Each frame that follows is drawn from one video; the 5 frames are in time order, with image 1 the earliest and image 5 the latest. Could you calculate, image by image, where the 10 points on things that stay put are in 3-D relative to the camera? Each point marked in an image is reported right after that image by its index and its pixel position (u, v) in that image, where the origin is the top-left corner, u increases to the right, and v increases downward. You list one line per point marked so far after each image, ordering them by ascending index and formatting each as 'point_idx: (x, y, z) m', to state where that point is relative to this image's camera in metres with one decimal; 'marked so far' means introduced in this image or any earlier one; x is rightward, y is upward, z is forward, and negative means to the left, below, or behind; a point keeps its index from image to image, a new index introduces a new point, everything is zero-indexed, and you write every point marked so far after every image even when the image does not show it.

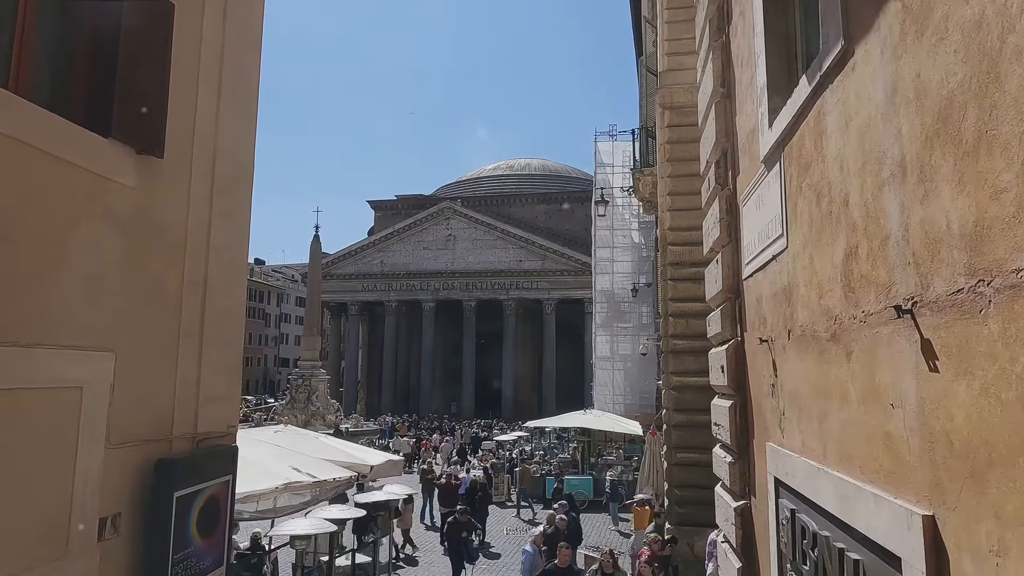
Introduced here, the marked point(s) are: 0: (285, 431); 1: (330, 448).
0: (-2.5, -1.5, +7.6) m
1: (-1.9, -1.7, +7.3) m
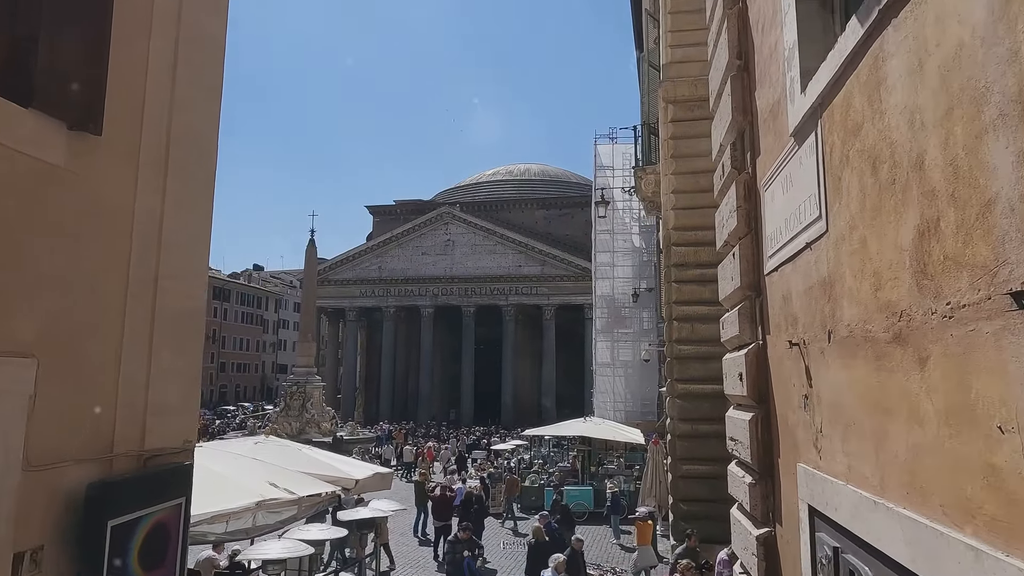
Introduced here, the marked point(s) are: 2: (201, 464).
0: (-2.5, -1.6, +7.1) m
1: (-1.9, -1.7, +6.8) m
2: (-2.5, -1.4, +5.6) m
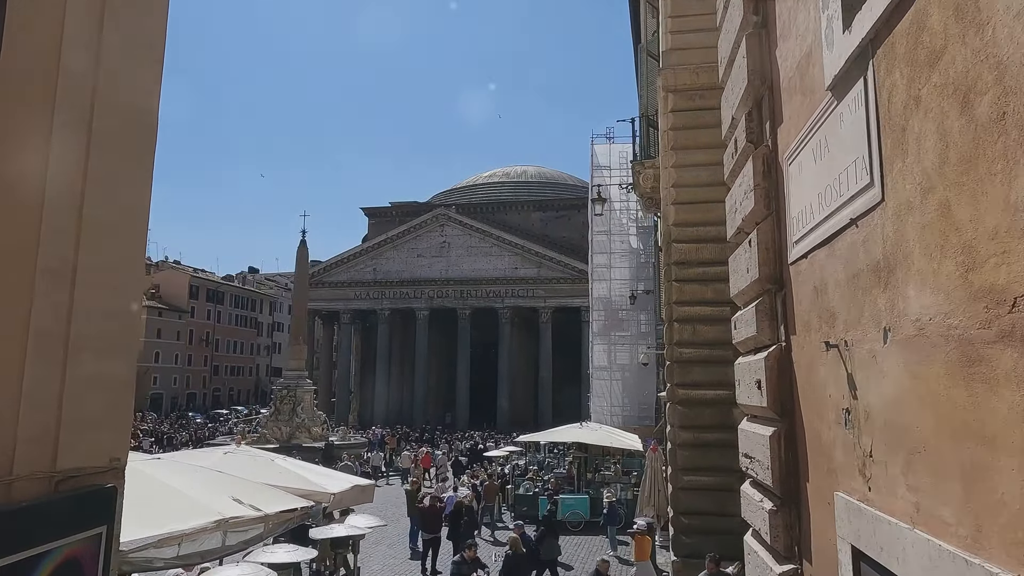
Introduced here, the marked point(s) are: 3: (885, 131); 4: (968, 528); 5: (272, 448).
0: (-2.6, -1.6, +6.6) m
1: (-2.0, -1.7, +6.3) m
2: (-2.6, -1.4, +5.1) m
3: (+0.9, +0.4, +1.7) m
4: (+0.9, -0.5, +1.4) m
5: (-6.8, -4.5, +19.9) m
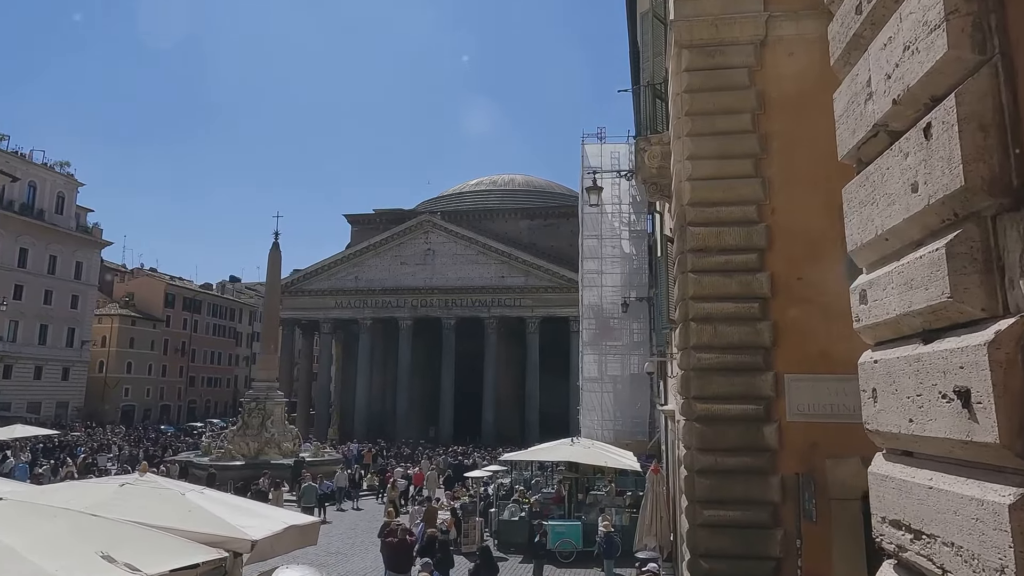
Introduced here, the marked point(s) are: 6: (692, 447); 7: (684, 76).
0: (-2.8, -1.4, +5.1) m
1: (-2.2, -1.5, +4.8) m
2: (-2.7, -1.2, +3.6) m
3: (+0.9, +0.6, +0.3) m
4: (+0.8, -0.3, -0.1) m
5: (-7.2, -4.6, +18.2) m
6: (+1.7, -1.5, +6.4) m
7: (+1.7, +2.1, +7.0) m
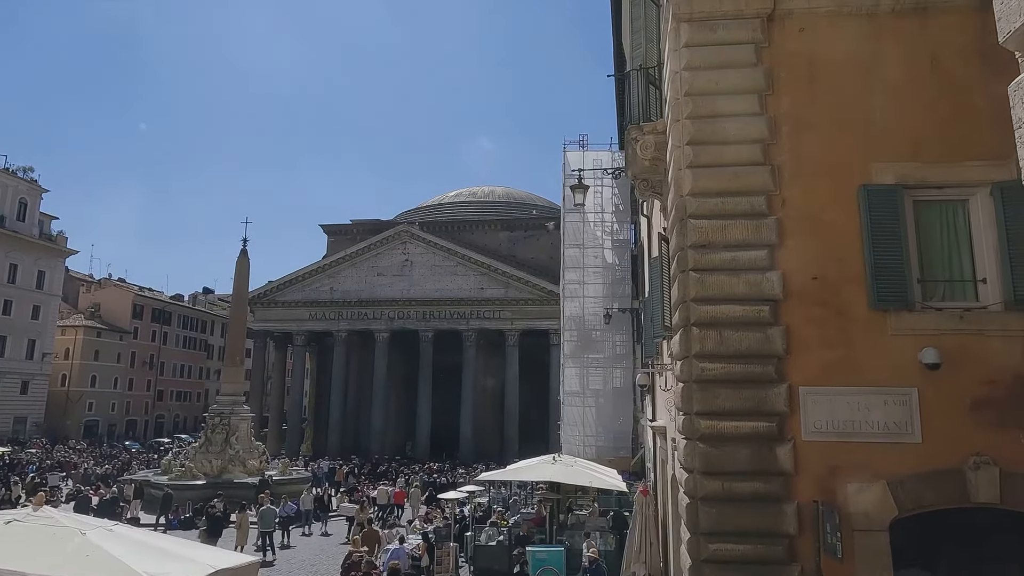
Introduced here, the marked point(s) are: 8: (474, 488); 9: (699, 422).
0: (-2.9, -1.4, +4.2) m
1: (-2.3, -1.5, +3.9) m
2: (-2.8, -1.2, +2.7) m
3: (+0.9, +0.7, -0.5) m
4: (+0.8, -0.1, -0.9) m
5: (-7.7, -4.8, +17.1) m
6: (+1.5, -1.5, +5.6) m
7: (+1.5, +2.1, +6.3) m
8: (-0.8, -4.2, +14.7) m
9: (+1.5, -1.1, +5.6) m
